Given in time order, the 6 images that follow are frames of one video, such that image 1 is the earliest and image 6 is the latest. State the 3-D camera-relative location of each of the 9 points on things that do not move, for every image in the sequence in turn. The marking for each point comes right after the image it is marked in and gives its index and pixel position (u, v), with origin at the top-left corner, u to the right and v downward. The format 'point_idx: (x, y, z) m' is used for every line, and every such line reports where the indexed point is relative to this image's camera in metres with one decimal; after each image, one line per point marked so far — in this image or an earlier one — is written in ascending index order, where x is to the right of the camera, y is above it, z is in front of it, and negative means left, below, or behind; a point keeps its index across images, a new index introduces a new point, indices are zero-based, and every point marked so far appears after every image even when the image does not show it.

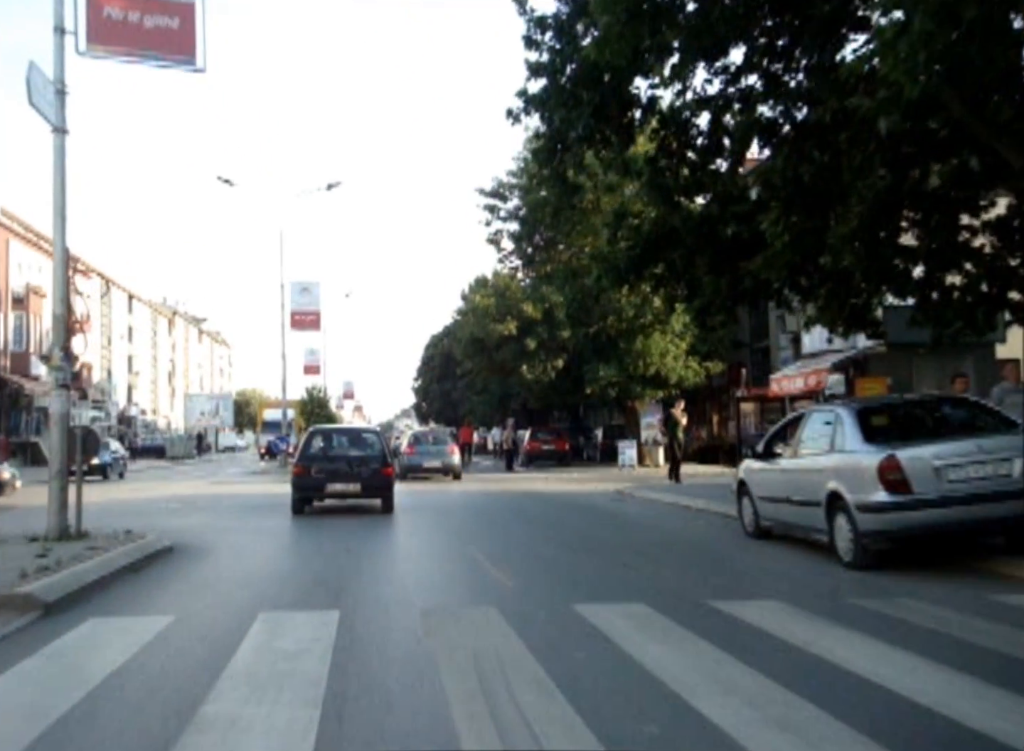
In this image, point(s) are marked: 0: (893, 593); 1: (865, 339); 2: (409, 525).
0: (+3.4, -2.0, +7.9) m
1: (+7.4, +0.8, +18.6) m
2: (-1.9, -2.8, +16.3) m
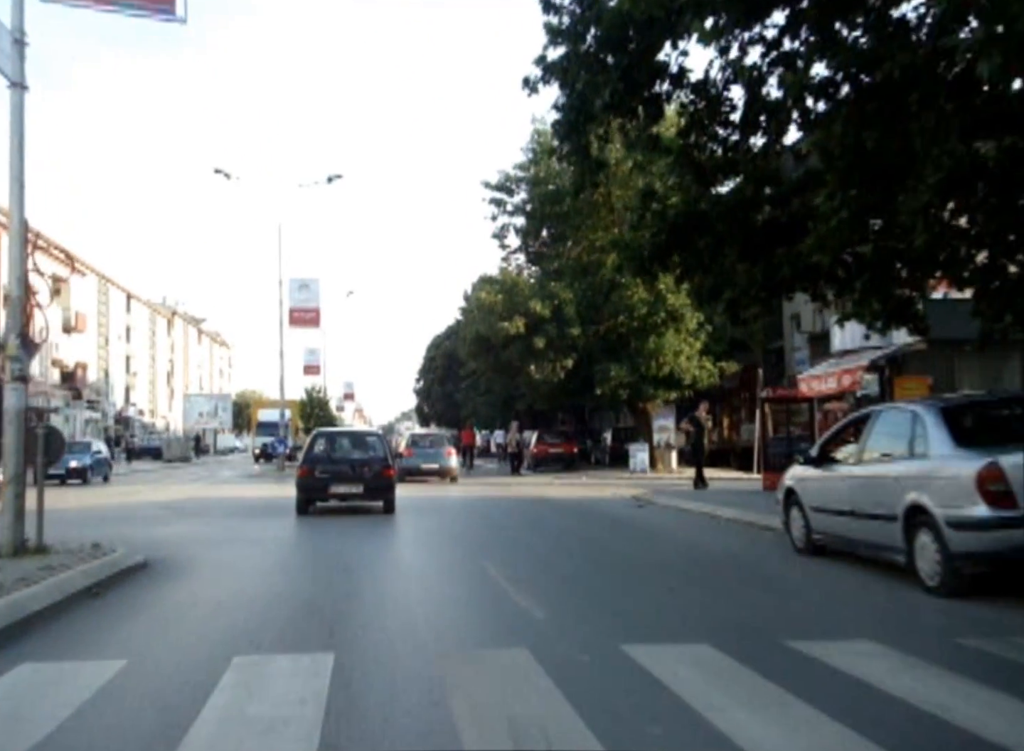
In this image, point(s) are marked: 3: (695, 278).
0: (+3.6, -1.9, +6.6) m
1: (+7.7, +0.8, +17.3) m
2: (-1.6, -2.7, +15.0) m
3: (+3.2, +1.8, +15.6) m
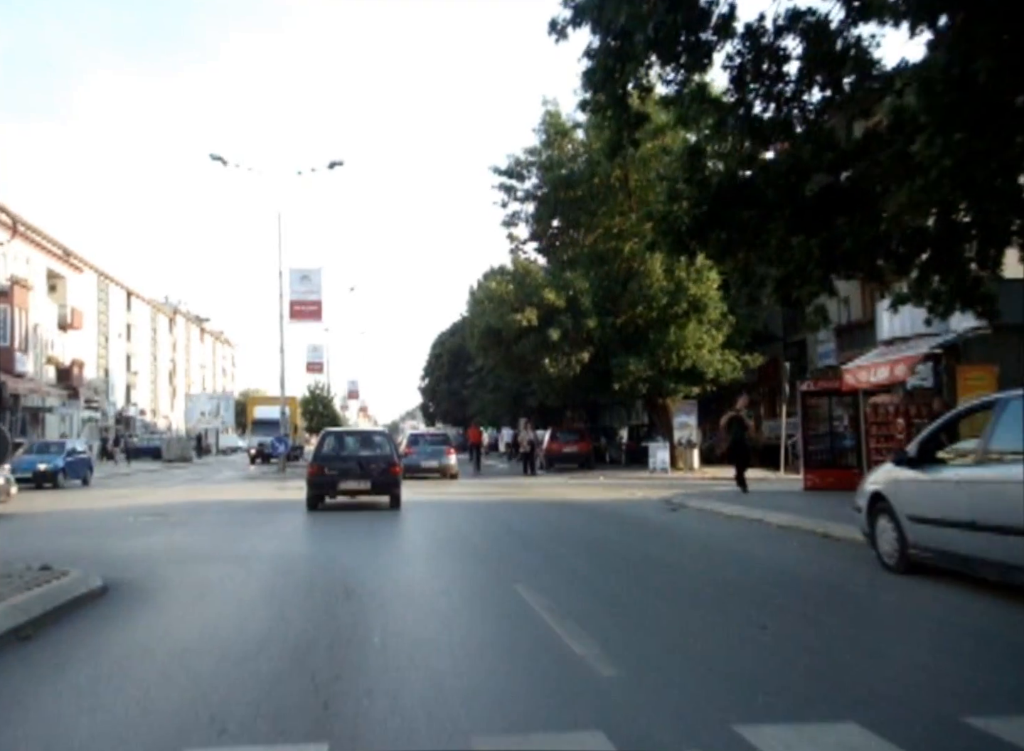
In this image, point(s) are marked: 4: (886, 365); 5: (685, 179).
0: (+3.9, -1.7, +4.9) m
1: (+8.0, +1.0, +15.6) m
2: (-1.3, -2.6, +13.4) m
3: (+3.6, +1.9, +14.0) m
4: (+7.3, +0.2, +17.2) m
5: (+2.7, +3.0, +13.7) m
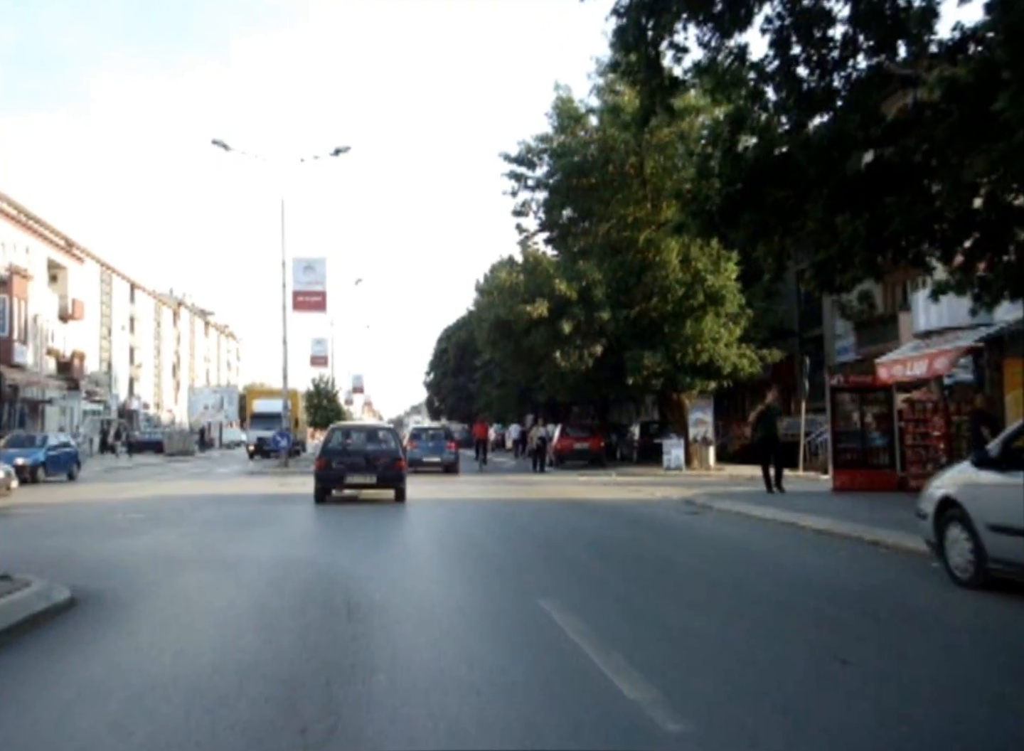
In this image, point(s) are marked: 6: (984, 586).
0: (+4.1, -1.7, +3.9) m
1: (+8.3, +1.1, +14.5) m
2: (-1.1, -2.4, +12.4) m
3: (+3.8, +2.0, +12.9) m
4: (+7.6, +0.3, +16.2) m
5: (+2.9, +3.2, +12.7) m
6: (+4.0, -1.8, +7.5) m
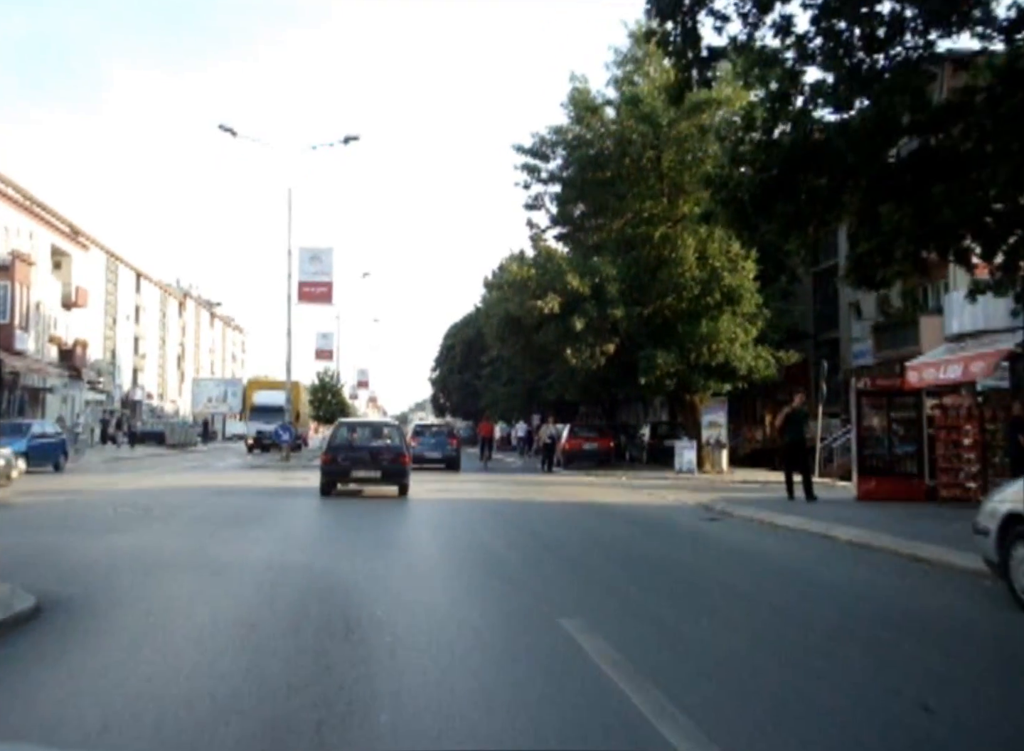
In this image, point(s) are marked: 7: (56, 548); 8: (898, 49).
0: (+4.2, -1.7, +3.1) m
1: (+8.5, +1.0, +13.7) m
2: (-0.9, -2.3, +11.6) m
3: (+4.1, +2.0, +12.1) m
4: (+7.8, +0.2, +15.4) m
5: (+3.2, +3.2, +11.9) m
6: (+4.2, -1.8, +6.7) m
7: (-5.8, -2.0, +11.3) m
8: (+4.8, +4.0, +10.9) m
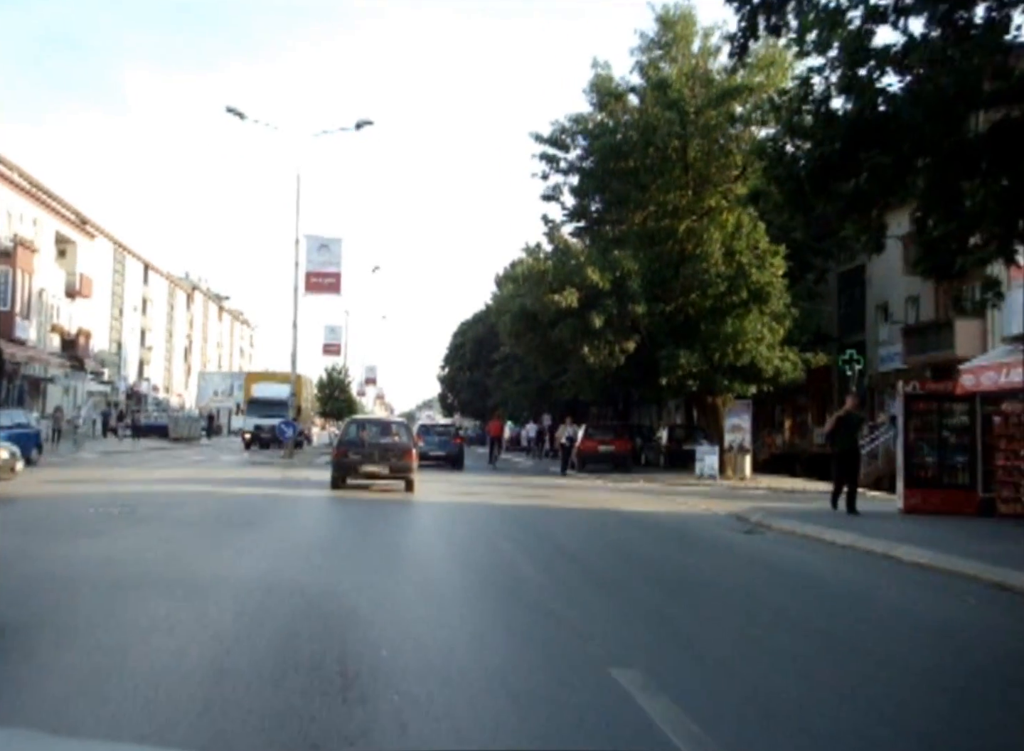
0: (+4.4, -1.7, +1.8) m
1: (+8.8, +0.9, +12.4) m
2: (-0.7, -2.2, +10.4) m
3: (+4.4, +2.0, +10.8) m
4: (+8.1, +0.2, +14.1) m
5: (+3.6, +3.2, +10.6) m
6: (+4.4, -1.8, +5.4) m
7: (-5.6, -1.9, +10.1) m
8: (+5.1, +4.0, +9.6) m
